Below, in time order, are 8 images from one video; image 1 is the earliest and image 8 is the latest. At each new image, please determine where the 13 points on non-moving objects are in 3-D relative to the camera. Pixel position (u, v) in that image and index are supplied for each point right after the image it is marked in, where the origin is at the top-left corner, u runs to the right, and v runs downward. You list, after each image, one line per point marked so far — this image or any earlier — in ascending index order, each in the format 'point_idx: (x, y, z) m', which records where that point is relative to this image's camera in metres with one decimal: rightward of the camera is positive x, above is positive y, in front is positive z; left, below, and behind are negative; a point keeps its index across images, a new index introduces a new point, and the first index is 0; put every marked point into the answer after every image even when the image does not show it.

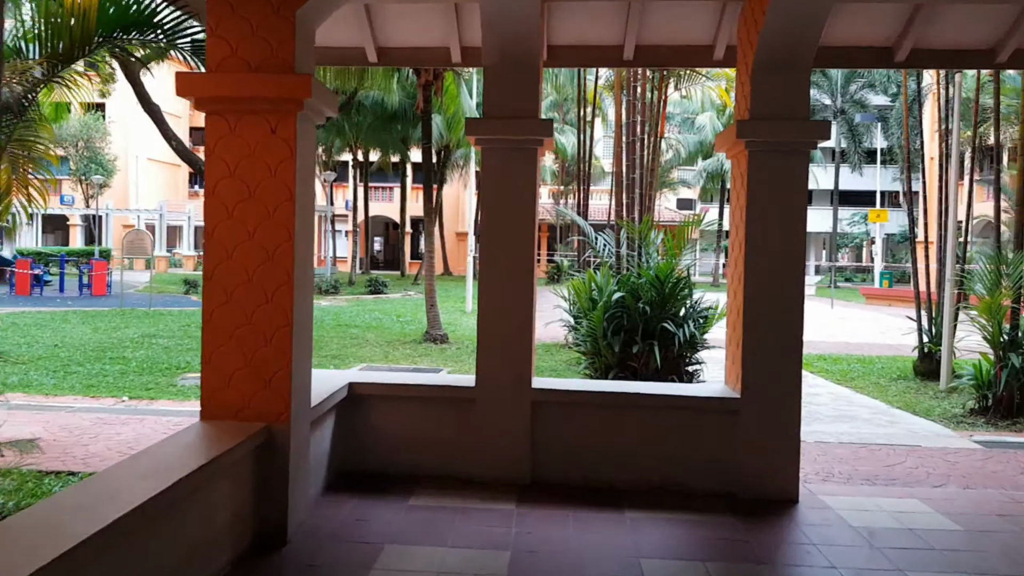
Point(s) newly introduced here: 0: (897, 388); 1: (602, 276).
0: (+4.3, -1.1, +9.0) m
1: (+0.8, +0.1, +7.0) m
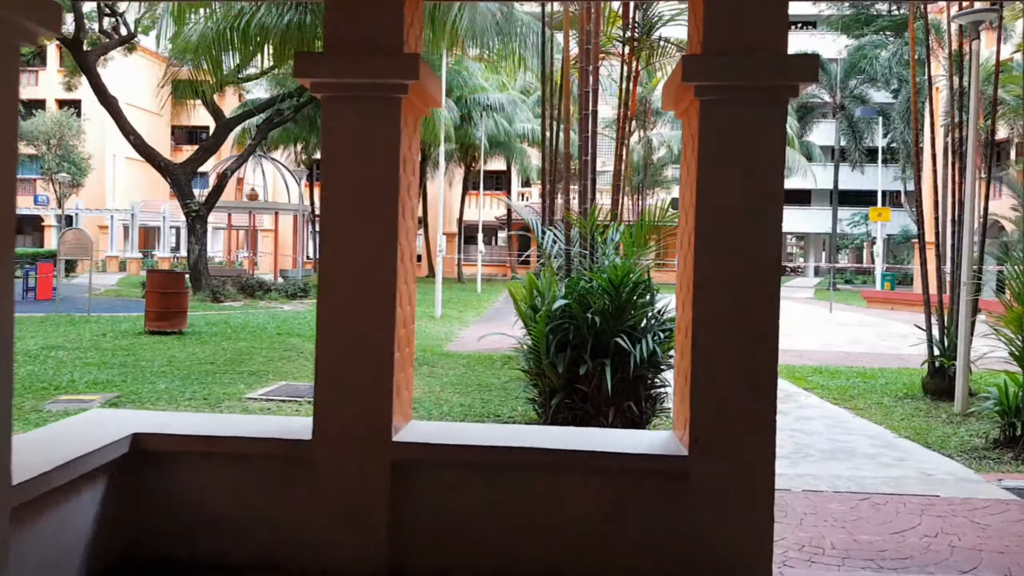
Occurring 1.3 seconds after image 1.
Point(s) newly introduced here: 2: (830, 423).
0: (+3.7, -1.2, +7.8) m
1: (+0.2, +0.1, +5.8) m
2: (+2.7, -1.1, +6.9) m
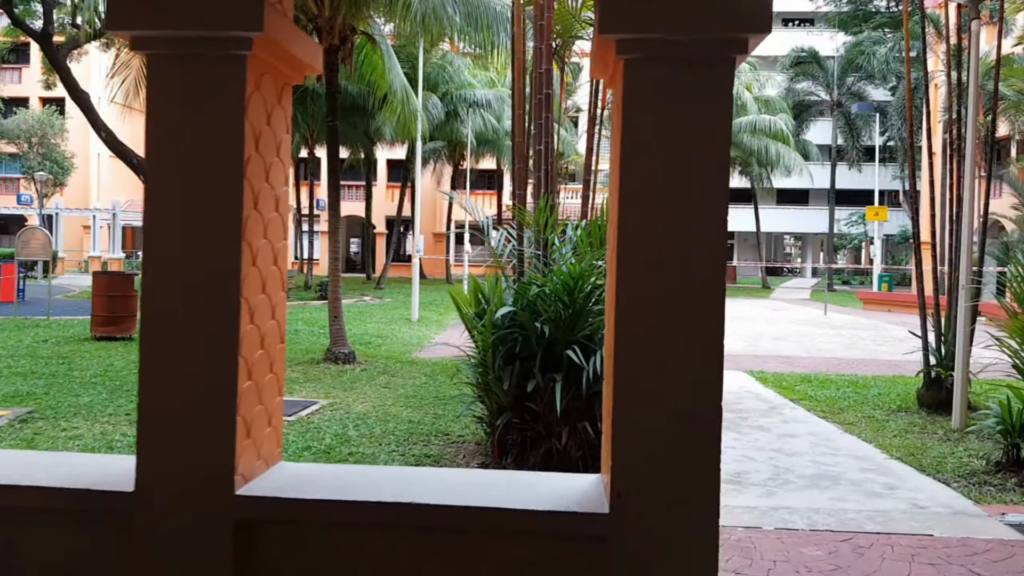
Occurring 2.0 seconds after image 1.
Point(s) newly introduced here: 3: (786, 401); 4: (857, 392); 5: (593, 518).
0: (+3.4, -1.2, +7.2) m
1: (-0.1, 0.0, +5.1) m
2: (+2.3, -1.2, +6.3) m
3: (+2.8, -1.1, +8.2) m
4: (+3.7, -1.1, +8.6) m
5: (+0.2, -0.6, +2.2) m
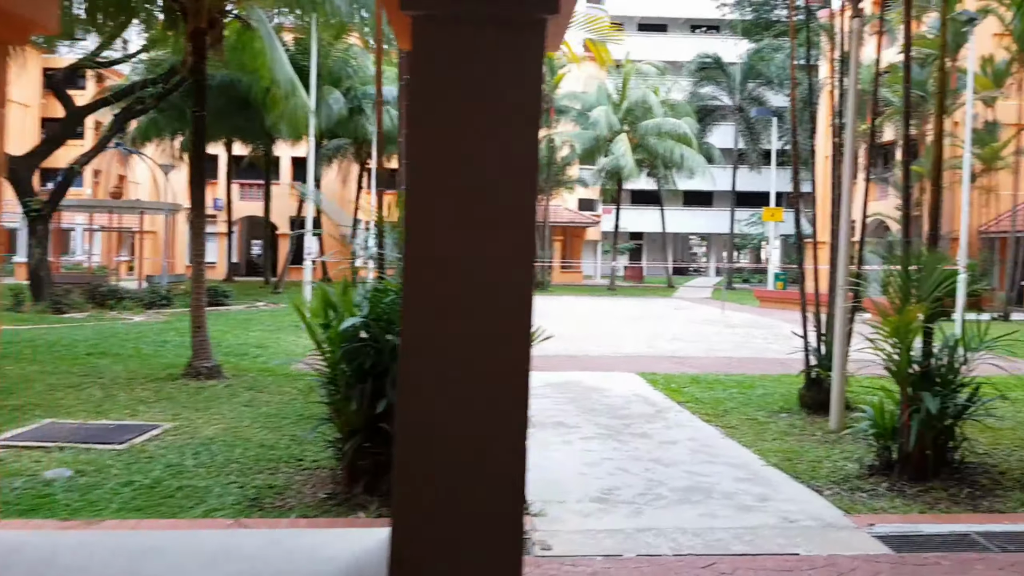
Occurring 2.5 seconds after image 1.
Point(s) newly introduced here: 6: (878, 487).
0: (+2.3, -1.2, +7.1) m
1: (-1.0, 0.0, +4.7) m
2: (+1.4, -1.2, +6.0) m
3: (+1.6, -1.2, +8.0) m
4: (+2.4, -1.1, +8.6) m
5: (-0.3, -0.7, +1.9) m
6: (+2.3, -1.3, +5.2) m
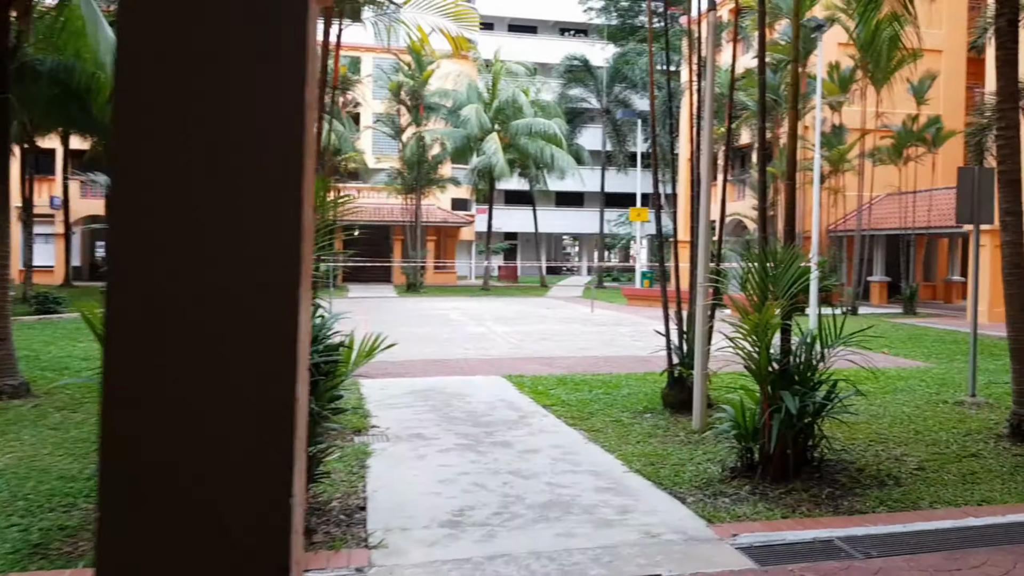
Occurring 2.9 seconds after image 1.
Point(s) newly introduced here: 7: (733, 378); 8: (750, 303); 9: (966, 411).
0: (+1.1, -1.2, +6.9) m
1: (-1.8, 0.0, +4.0) m
2: (+0.3, -1.2, +5.7) m
3: (+0.3, -1.1, +7.7) m
4: (+1.0, -1.1, +8.4) m
5: (-0.7, -0.7, +1.3) m
6: (+1.4, -1.2, +5.0) m
7: (+1.7, -0.7, +6.4) m
8: (+1.5, -0.1, +5.2) m
9: (+4.1, -1.1, +7.3) m
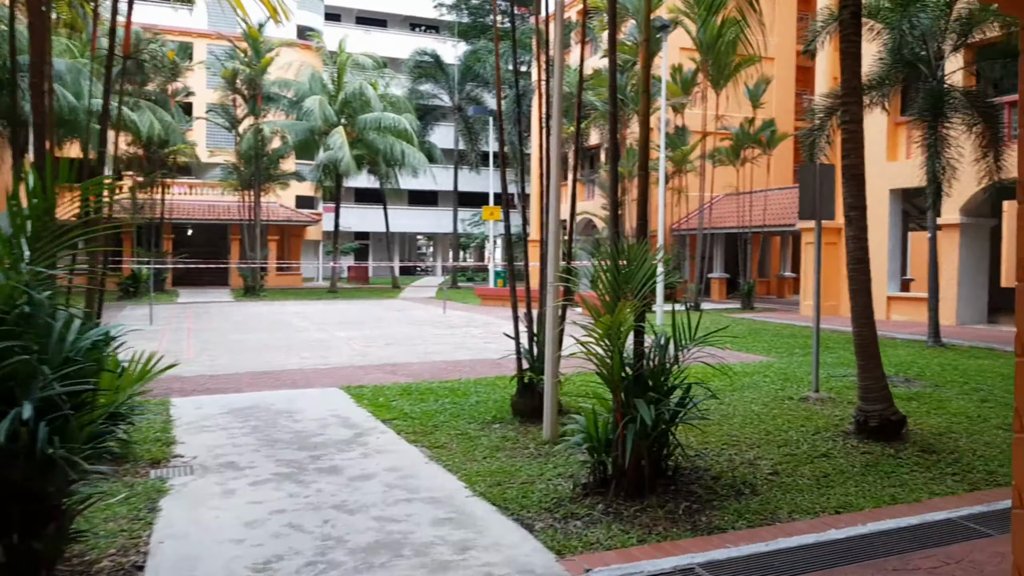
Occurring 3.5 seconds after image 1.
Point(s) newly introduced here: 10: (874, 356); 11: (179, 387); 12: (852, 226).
0: (-0.2, -1.2, +6.3) m
1: (-2.5, -0.1, +3.0) m
2: (-0.8, -1.2, +5.0) m
3: (-1.2, -1.2, +7.0) m
4: (-0.5, -1.1, +7.8) m
5: (-1.0, -0.7, +0.5) m
6: (+0.5, -1.2, +4.5) m
7: (+0.5, -0.7, +6.0) m
8: (+0.5, -0.1, +4.7) m
9: (+2.7, -1.1, +7.3) m
10: (+2.7, -0.5, +6.1) m
11: (-3.6, -1.1, +8.7) m
12: (+2.6, +0.5, +6.2) m
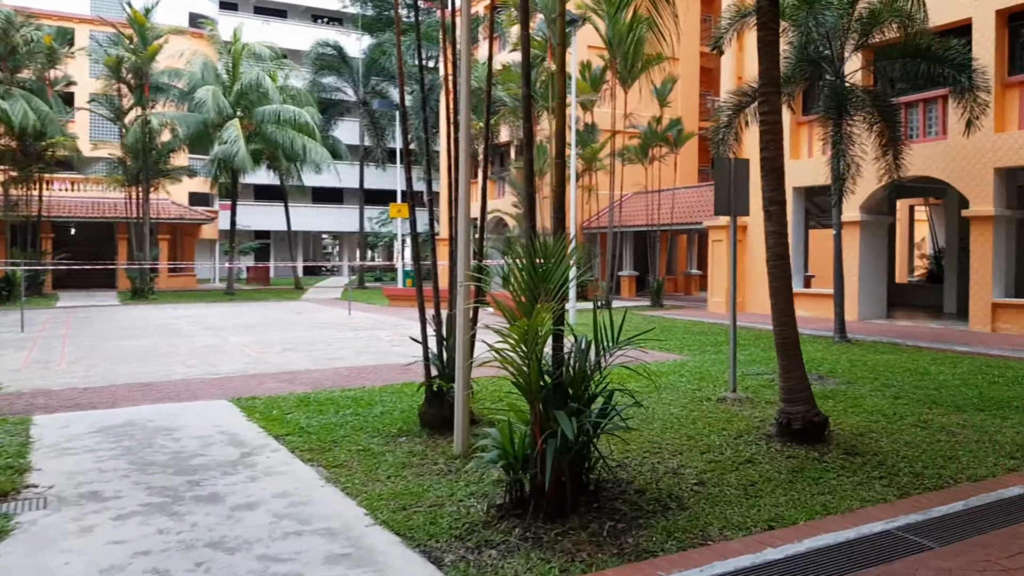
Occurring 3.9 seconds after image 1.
0: (-0.8, -1.2, +5.8) m
1: (-2.8, -0.1, +2.2) m
2: (-1.3, -1.2, +4.5) m
3: (-1.9, -1.2, +6.3) m
4: (-1.4, -1.1, +7.2) m
5: (-1.0, -0.7, -0.1) m
6: (0.0, -1.2, +4.1) m
7: (-0.1, -0.7, +5.5) m
8: (0.0, -0.1, +4.3) m
9: (+1.9, -1.0, +7.1) m
10: (+2.1, -0.5, +5.9) m
11: (-4.5, -1.1, +7.8) m
12: (+1.9, +0.5, +6.0) m
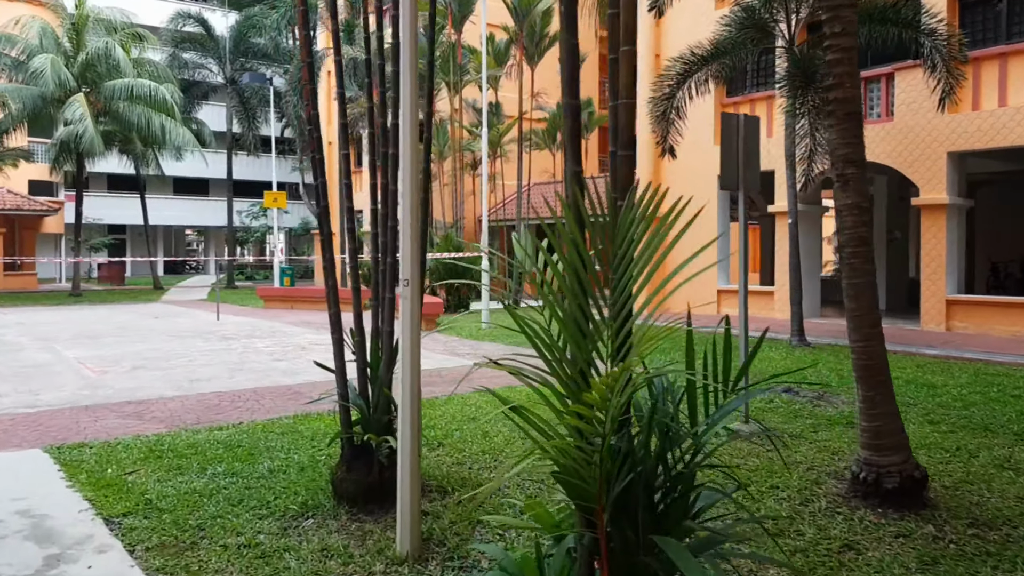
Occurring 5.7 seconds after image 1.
0: (-0.9, -1.2, +3.6) m
1: (-2.4, -0.1, -0.2) m
2: (-1.2, -1.2, +2.2) m
3: (-2.1, -1.2, +4.0) m
4: (-1.7, -1.1, +4.9) m
5: (-0.3, -0.8, -2.2) m
6: (+0.1, -1.3, +2.0) m
7: (-0.2, -0.7, +3.5) m
8: (+0.1, -0.1, +2.2) m
9: (+1.6, -1.0, +5.3) m
10: (+1.9, -0.5, +4.1) m
11: (-4.8, -1.1, +5.1) m
12: (+1.7, +0.5, +4.2) m
